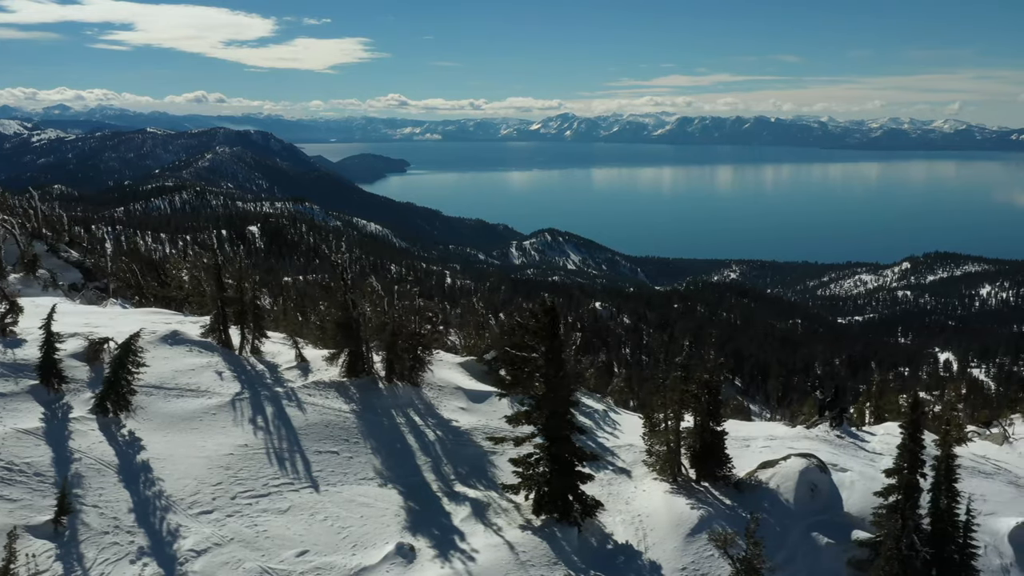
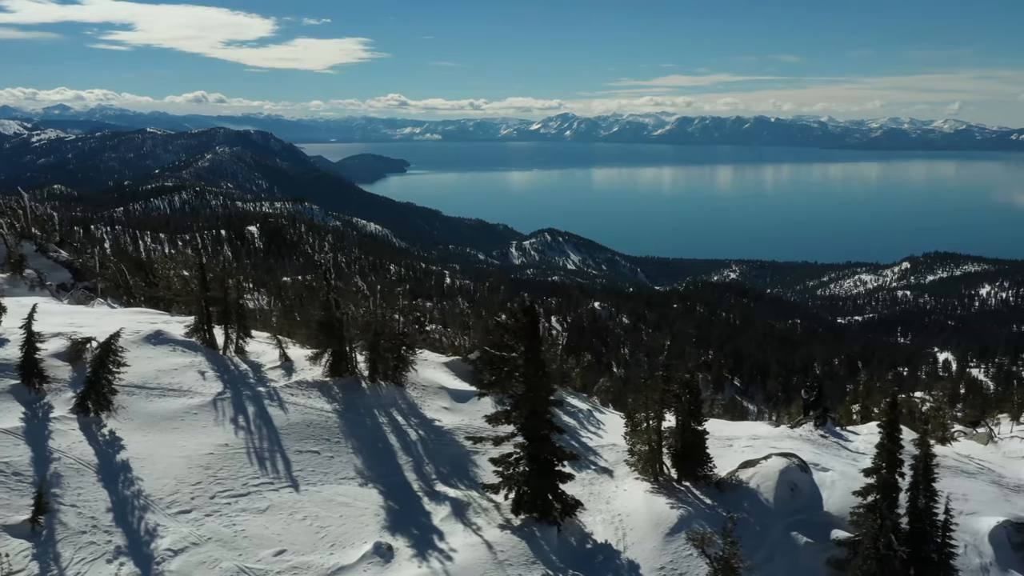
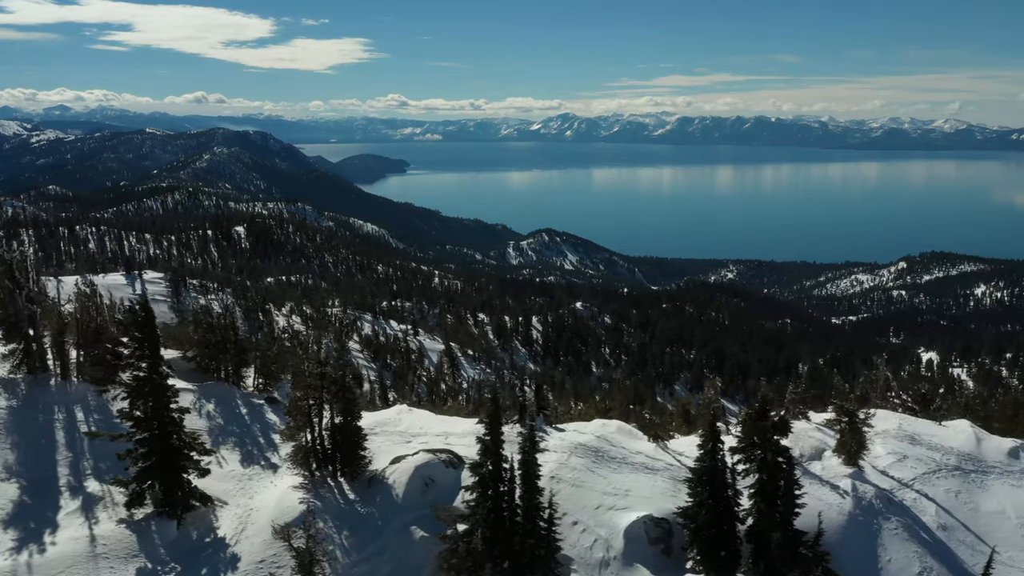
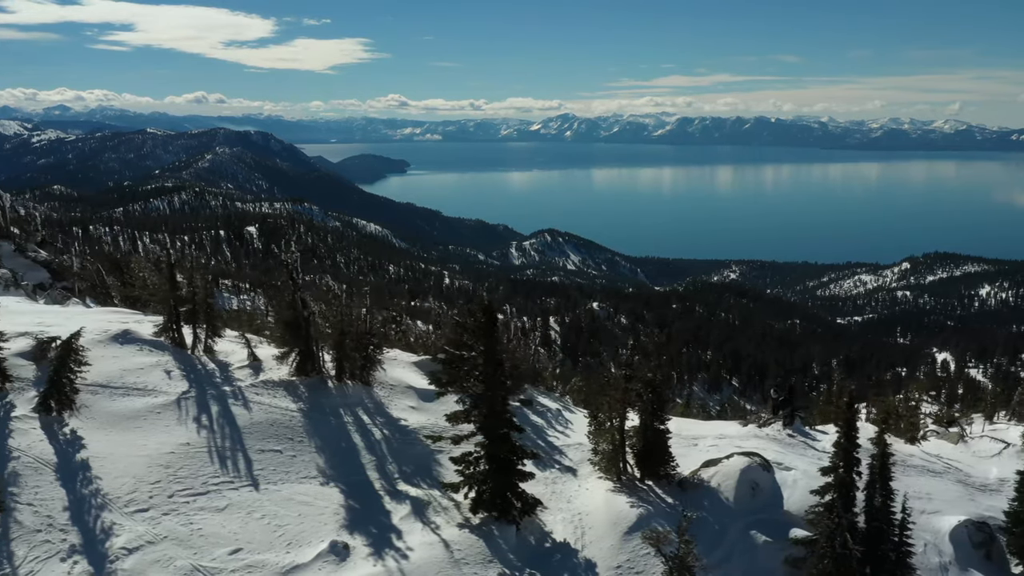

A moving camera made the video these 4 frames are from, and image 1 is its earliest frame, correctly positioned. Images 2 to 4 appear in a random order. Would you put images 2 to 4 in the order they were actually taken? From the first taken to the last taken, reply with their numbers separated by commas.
2, 4, 3
